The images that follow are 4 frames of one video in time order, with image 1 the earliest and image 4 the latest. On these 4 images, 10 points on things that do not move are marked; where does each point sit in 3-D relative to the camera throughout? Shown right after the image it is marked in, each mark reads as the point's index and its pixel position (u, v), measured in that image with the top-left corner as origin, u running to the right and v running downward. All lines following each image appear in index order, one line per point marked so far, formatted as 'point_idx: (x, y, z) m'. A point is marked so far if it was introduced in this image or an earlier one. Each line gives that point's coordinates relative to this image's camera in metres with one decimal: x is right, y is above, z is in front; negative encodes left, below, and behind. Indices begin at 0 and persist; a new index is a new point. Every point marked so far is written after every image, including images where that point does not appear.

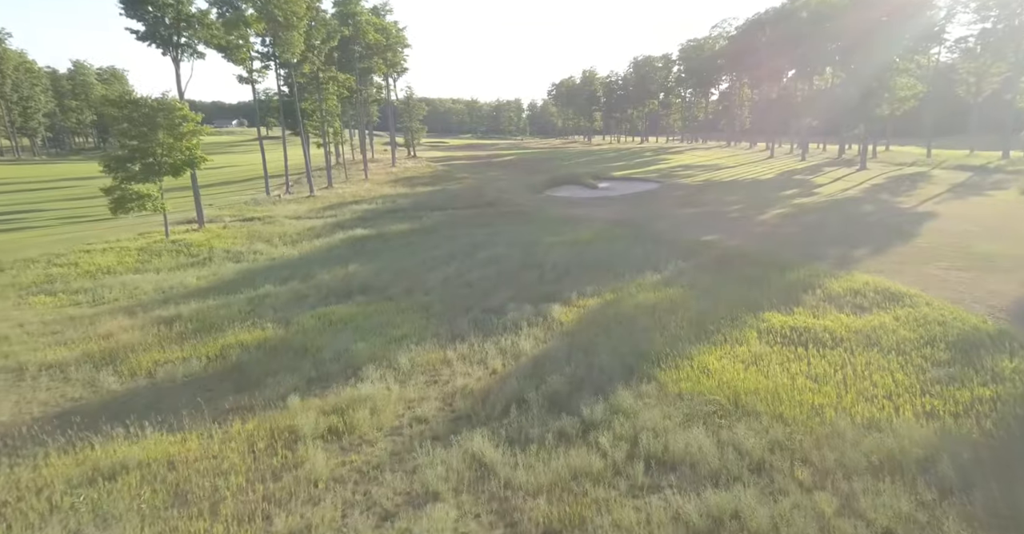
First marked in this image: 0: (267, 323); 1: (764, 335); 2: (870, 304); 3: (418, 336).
0: (-5.9, -1.3, +13.6) m
1: (+5.1, -1.4, +11.6) m
2: (+8.2, -0.9, +13.0) m
3: (-2.0, -1.5, +12.5) m
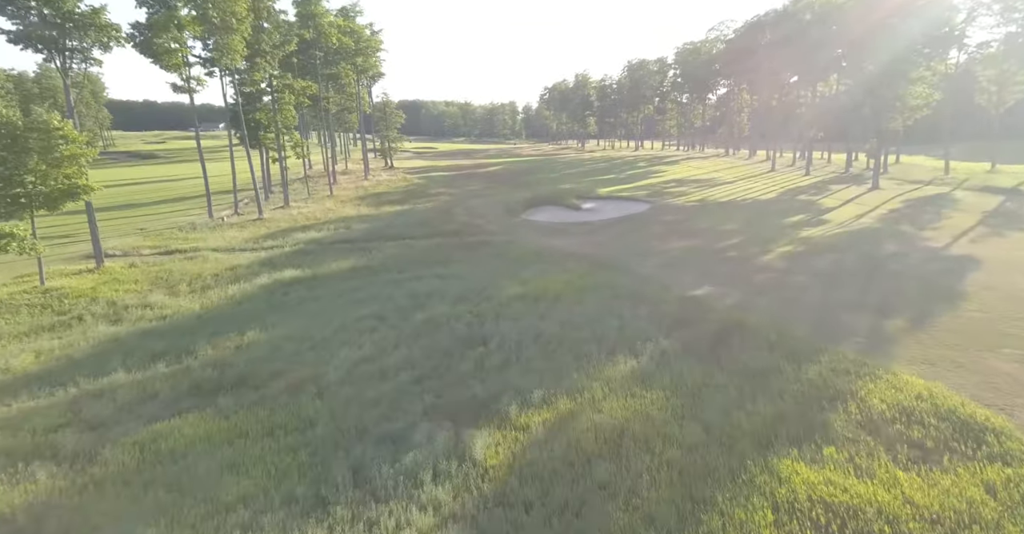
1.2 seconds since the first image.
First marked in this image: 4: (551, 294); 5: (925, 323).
0: (-7.4, -3.1, +9.3) m
1: (+3.5, -3.2, +7.4) m
2: (+6.6, -2.7, +8.8) m
3: (-3.6, -3.3, +8.3) m
4: (+1.3, -0.9, +18.6) m
5: (+10.5, -1.4, +14.4) m
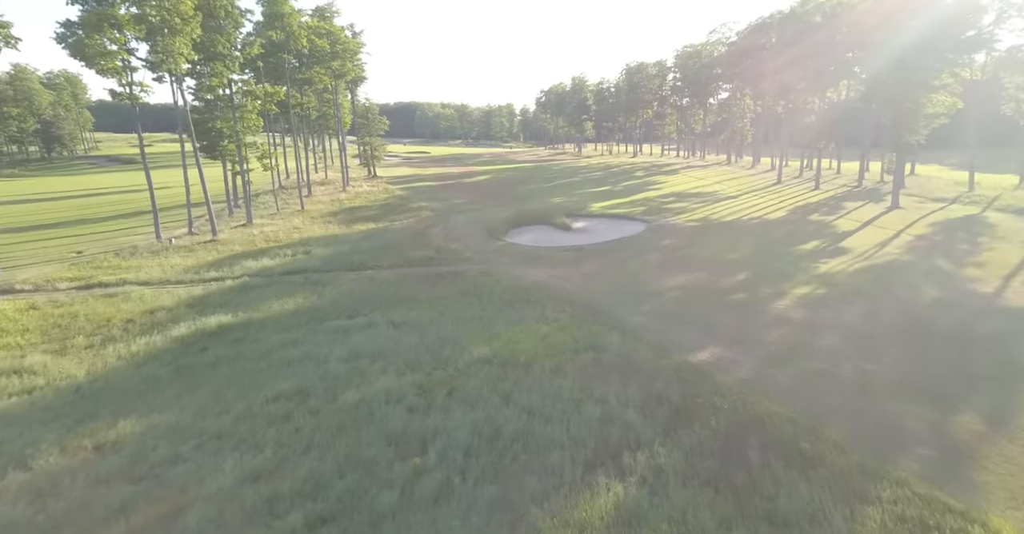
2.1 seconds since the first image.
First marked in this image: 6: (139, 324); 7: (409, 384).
0: (-8.5, -4.6, +5.7) m
1: (+2.5, -4.8, +3.7) m
2: (+5.6, -4.3, +5.2) m
3: (-4.6, -4.8, +4.6) m
4: (+0.2, -2.4, +15.0) m
5: (+9.5, -3.0, +10.8) m
6: (-12.2, -1.9, +18.6) m
7: (-2.5, -2.8, +13.8) m
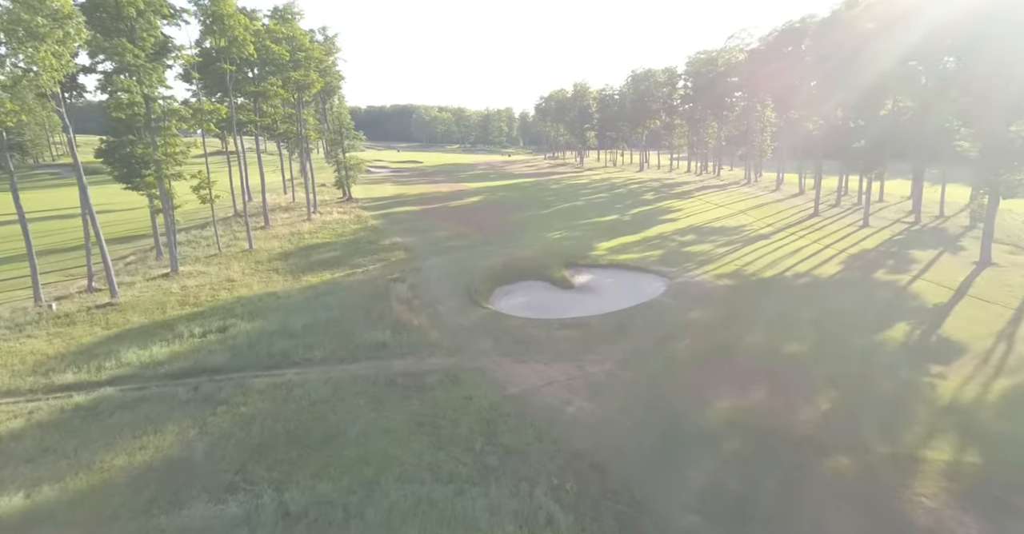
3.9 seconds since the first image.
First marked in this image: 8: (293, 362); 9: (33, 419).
0: (-9.2, -7.7, -1.8) m
1: (+1.8, -7.9, -3.7) m
2: (+4.9, -7.5, -2.3) m
3: (-5.3, -8.0, -2.8) m
4: (-0.4, -5.6, +7.6) m
5: (+8.8, -6.2, +3.3) m
6: (-12.9, -5.1, +11.2) m
7: (-3.2, -6.0, +6.3) m
8: (-7.4, -3.1, +19.4) m
9: (-12.7, -4.1, +15.2) m
